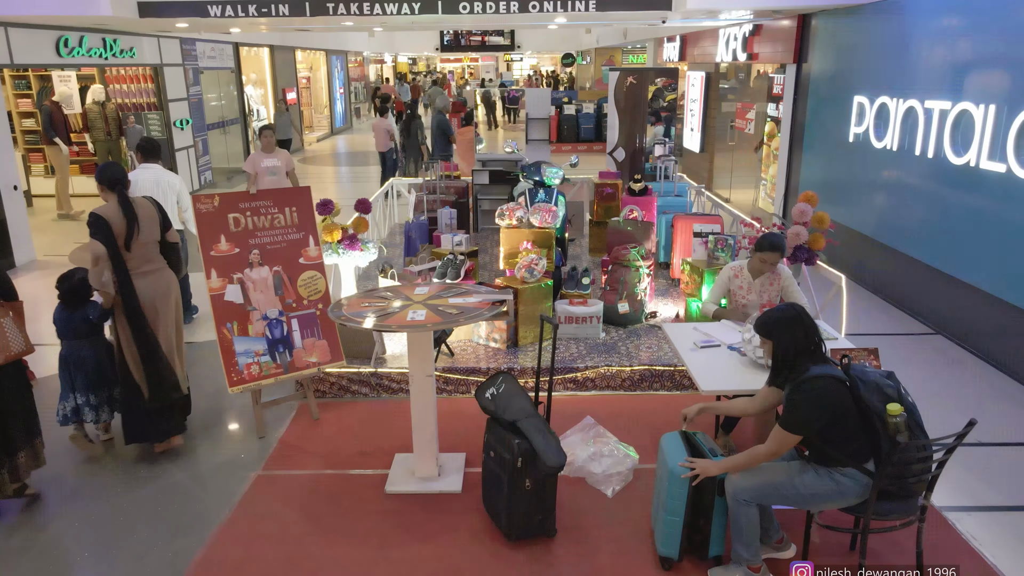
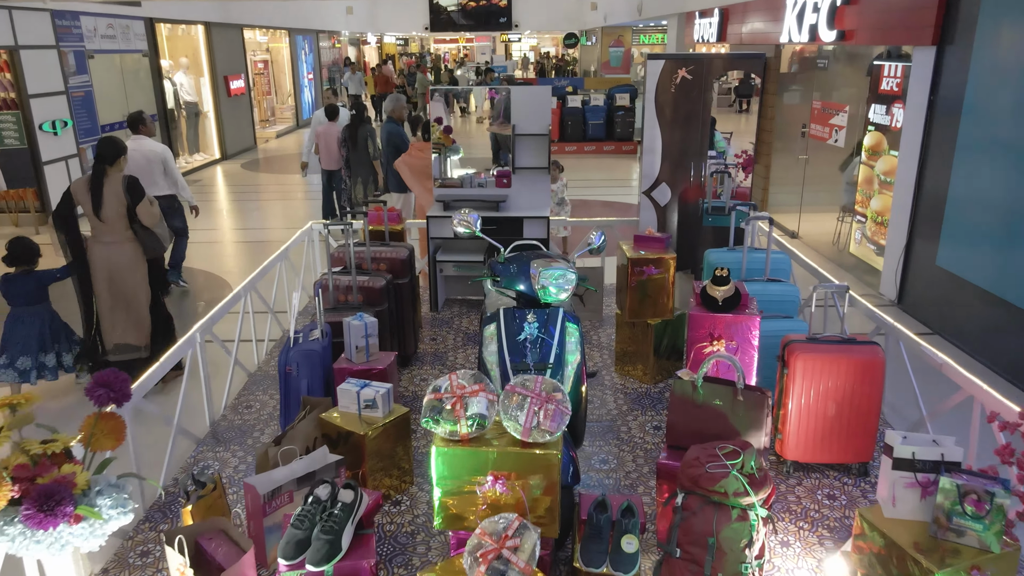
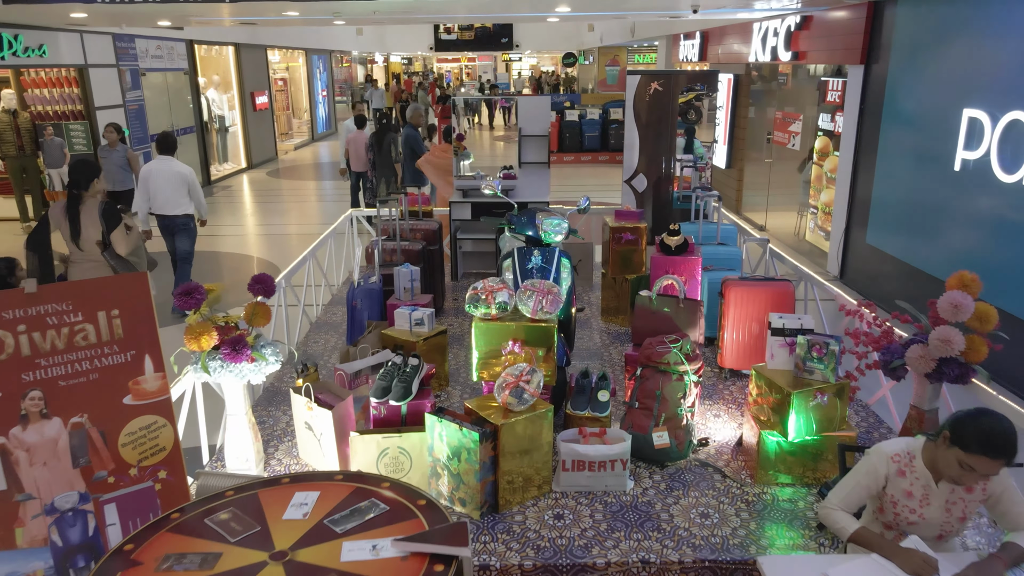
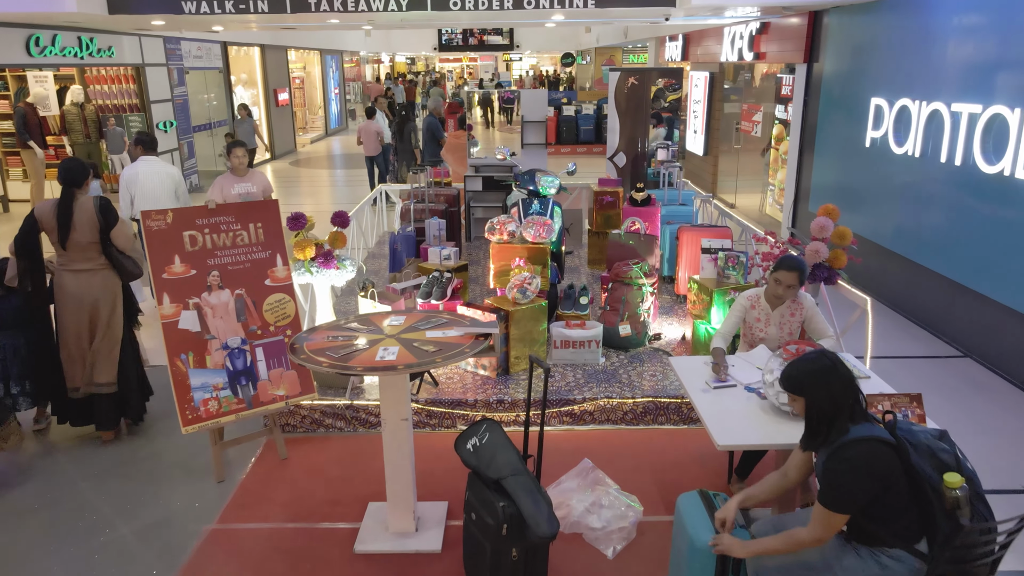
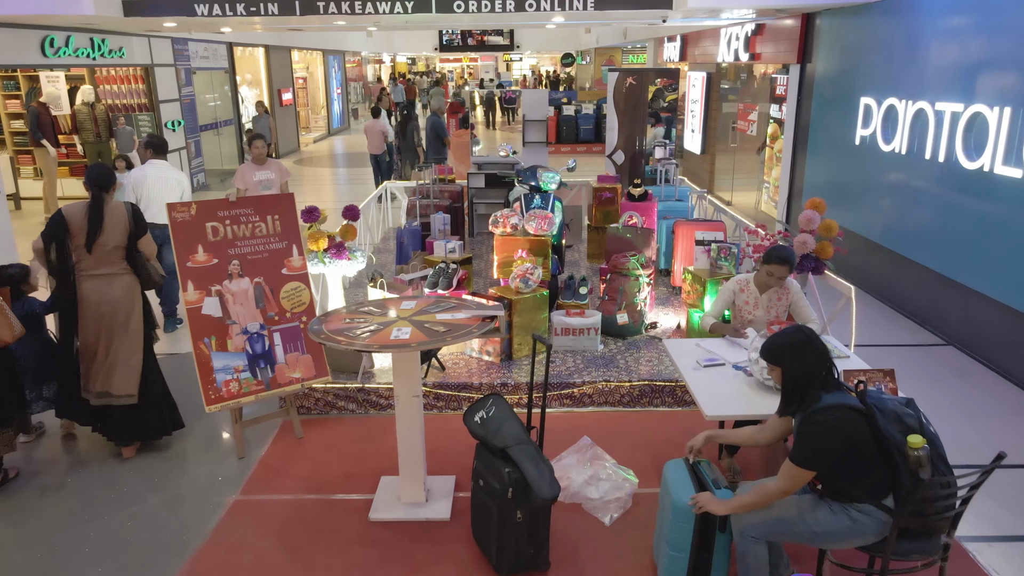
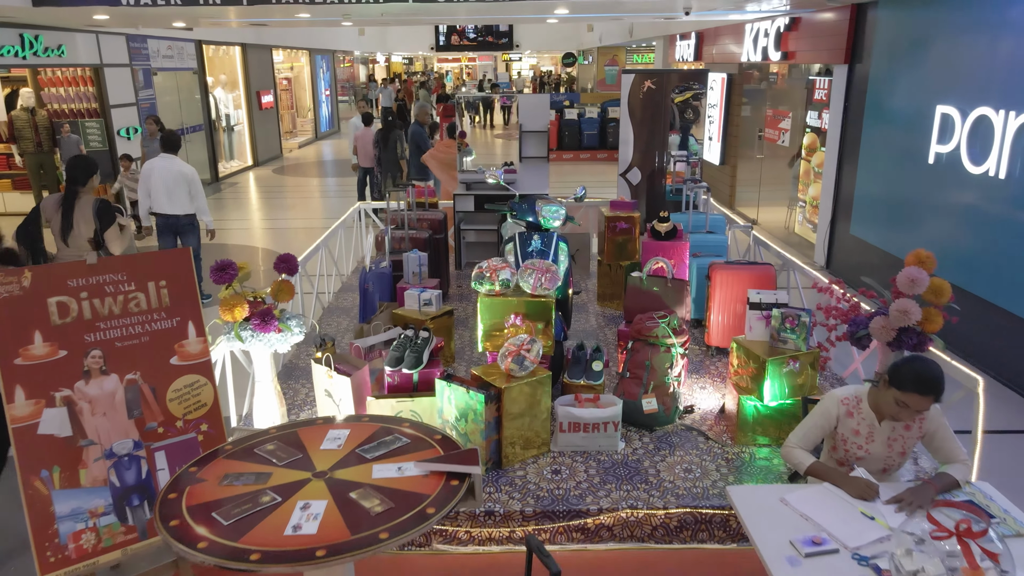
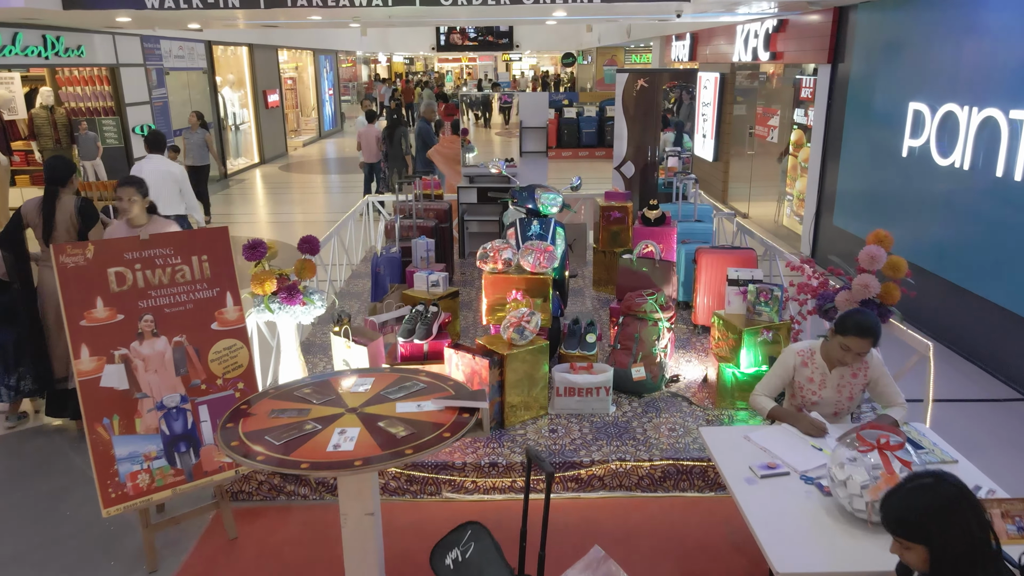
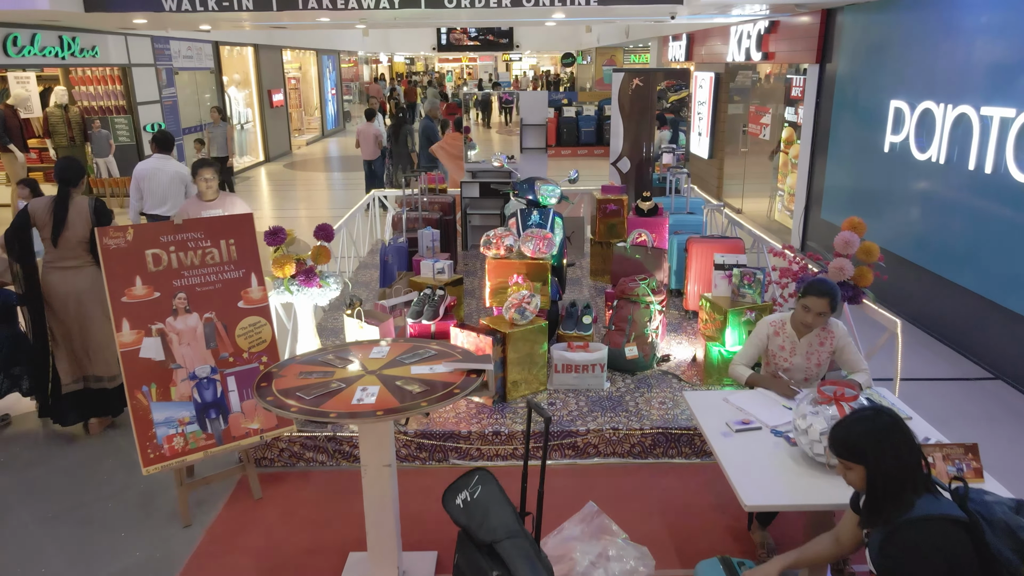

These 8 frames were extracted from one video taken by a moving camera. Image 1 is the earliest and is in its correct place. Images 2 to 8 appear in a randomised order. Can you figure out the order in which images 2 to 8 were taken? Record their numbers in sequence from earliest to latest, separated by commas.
5, 4, 8, 7, 6, 3, 2
